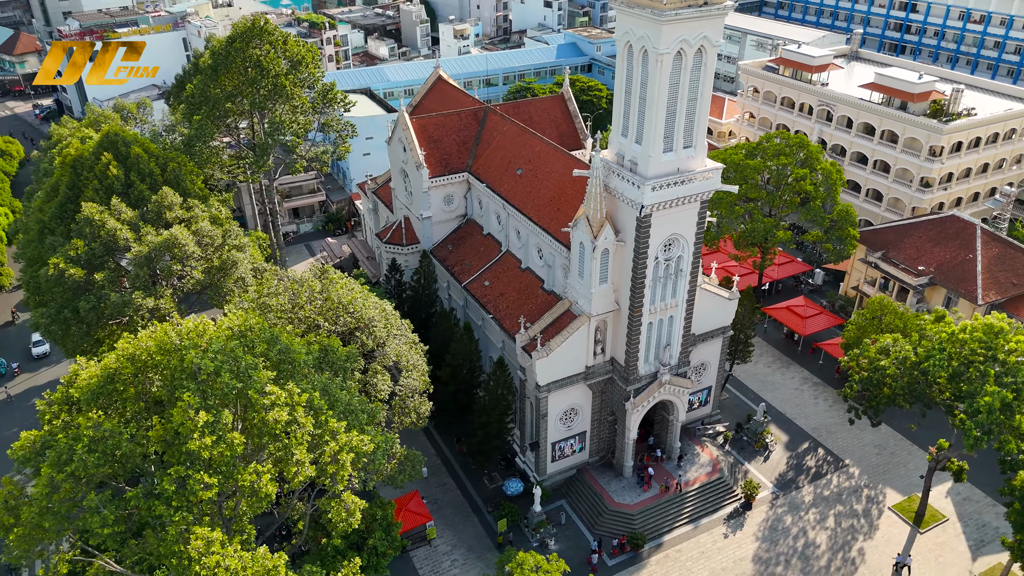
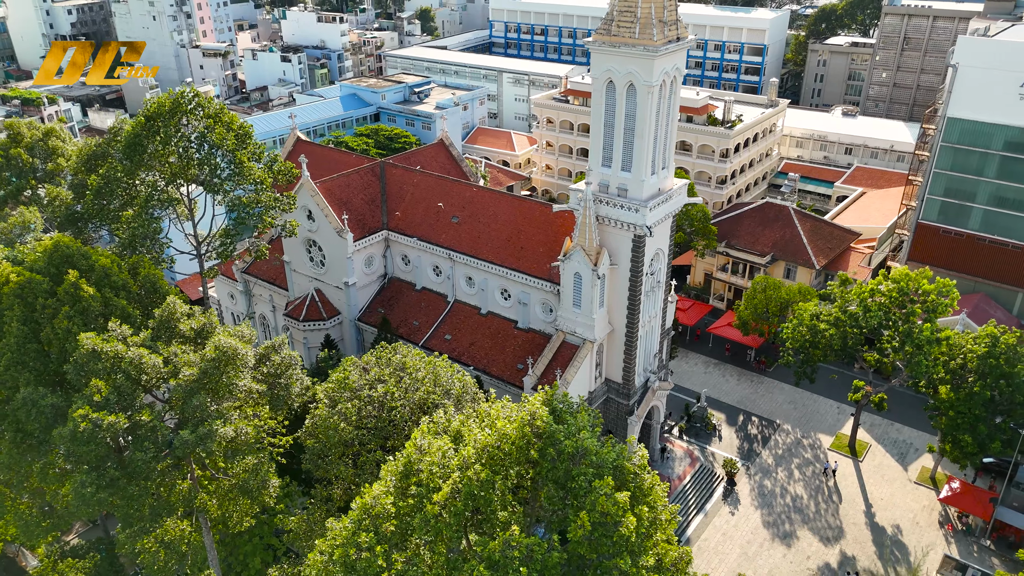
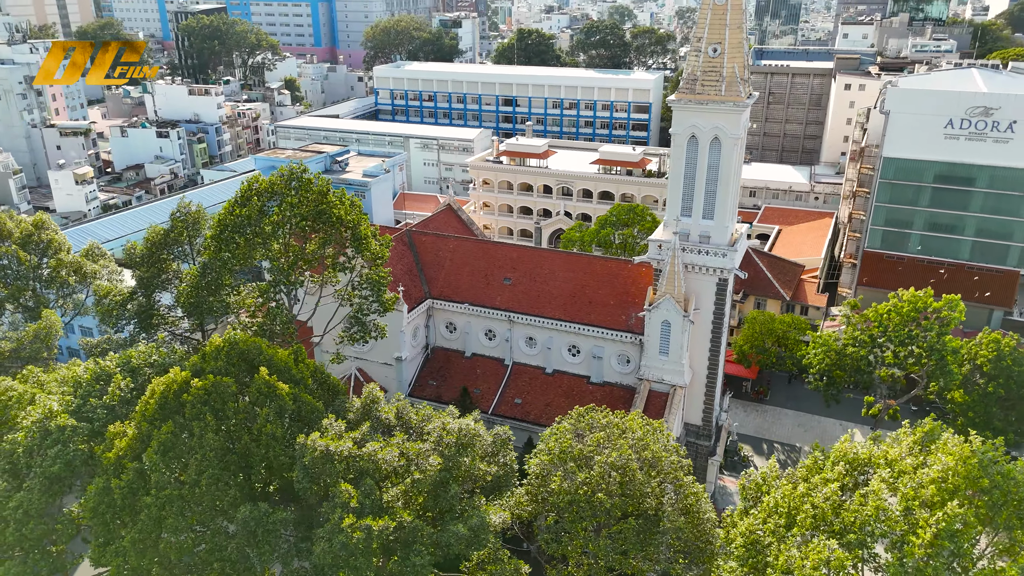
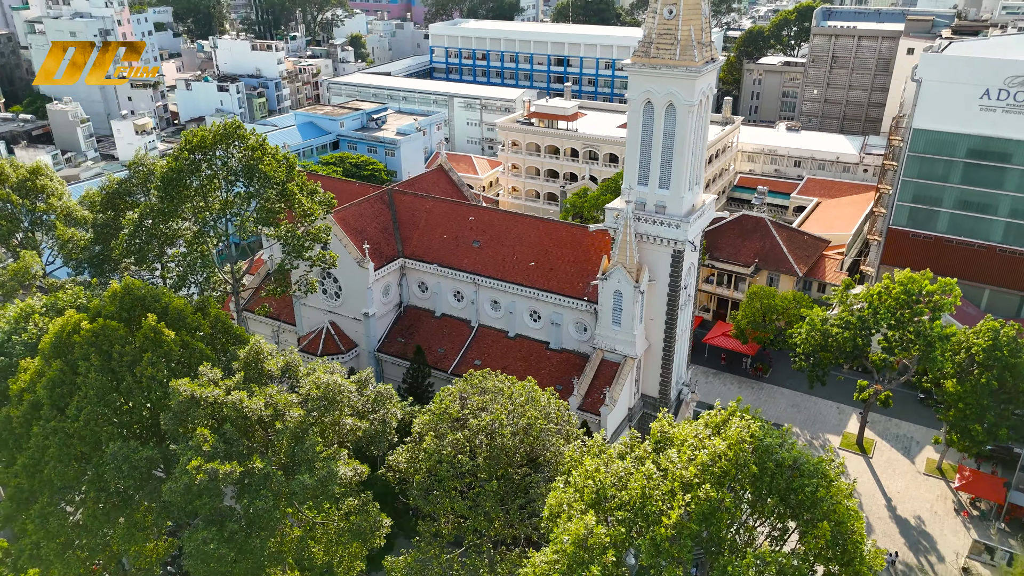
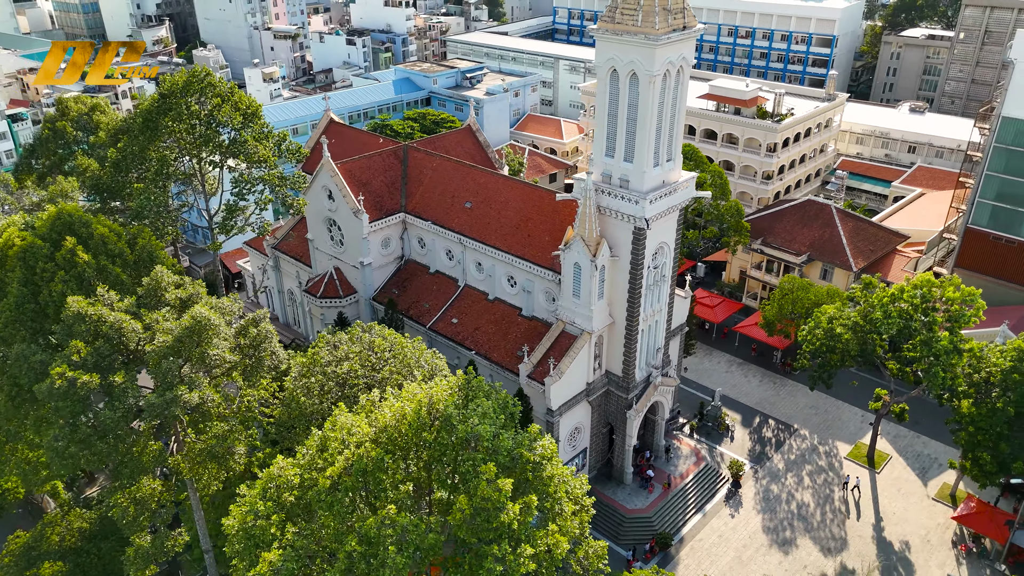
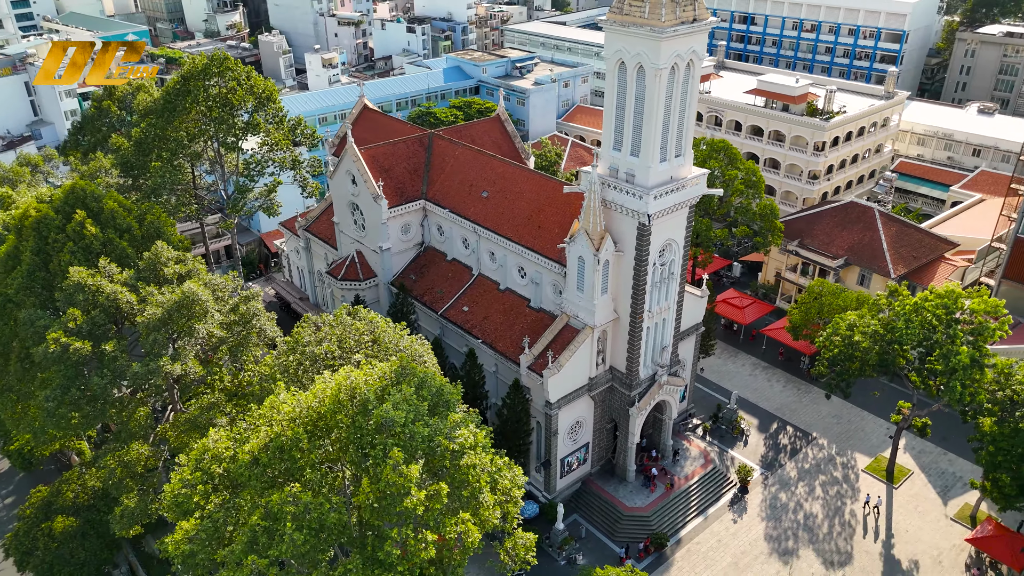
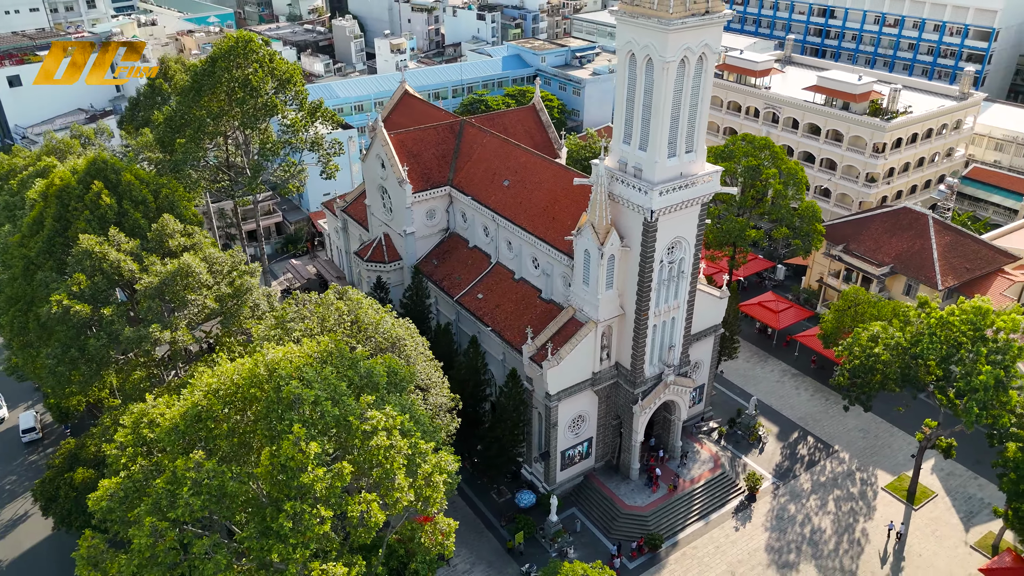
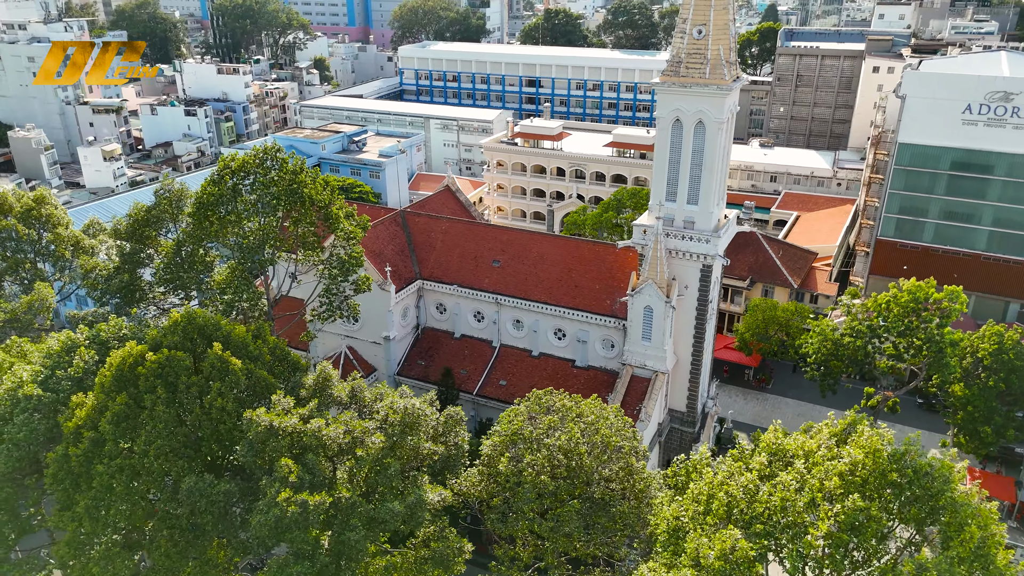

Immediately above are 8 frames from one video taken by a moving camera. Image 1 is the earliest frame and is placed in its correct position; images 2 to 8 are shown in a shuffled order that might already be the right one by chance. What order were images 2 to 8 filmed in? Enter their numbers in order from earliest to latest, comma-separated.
7, 6, 5, 2, 4, 8, 3
